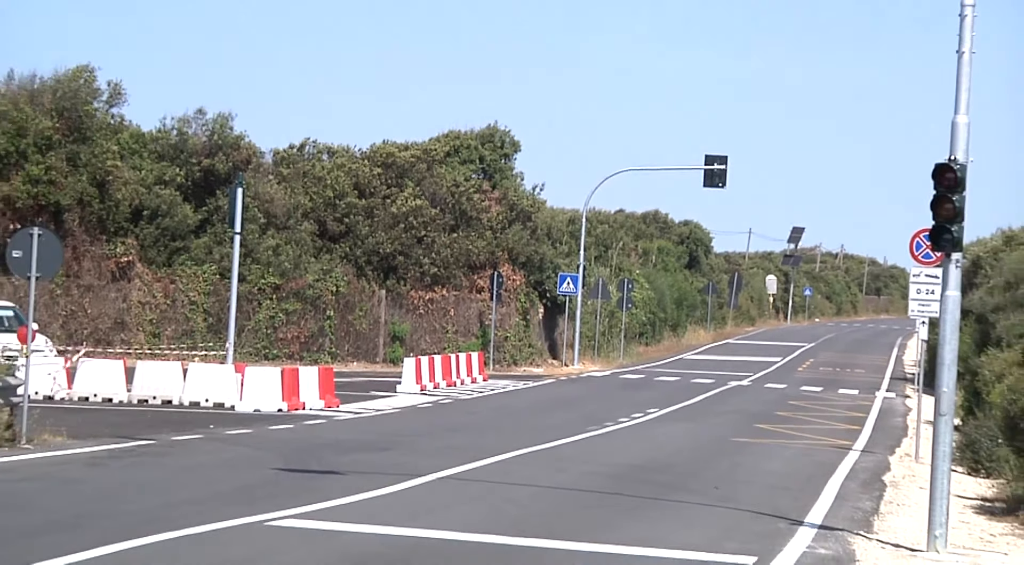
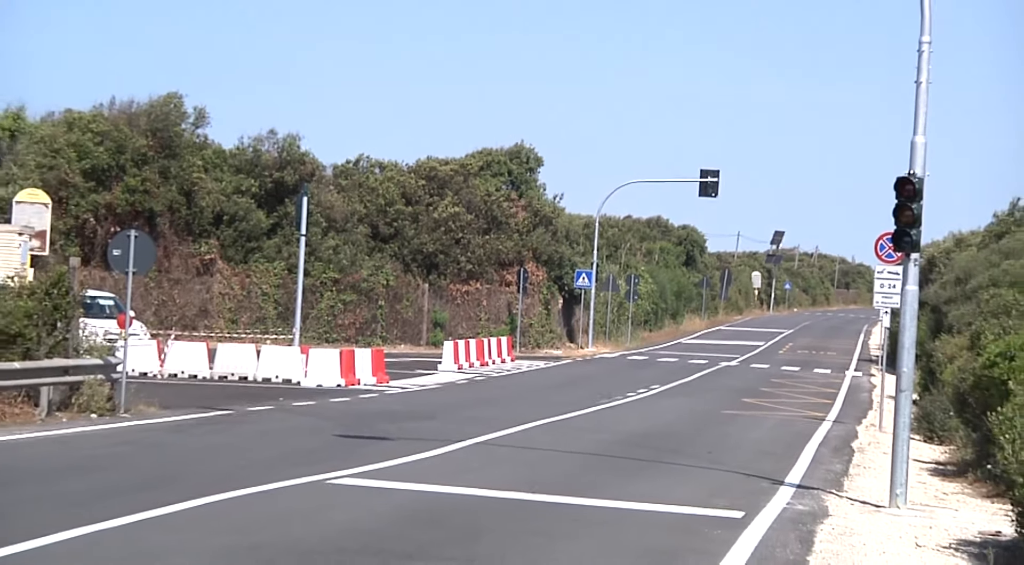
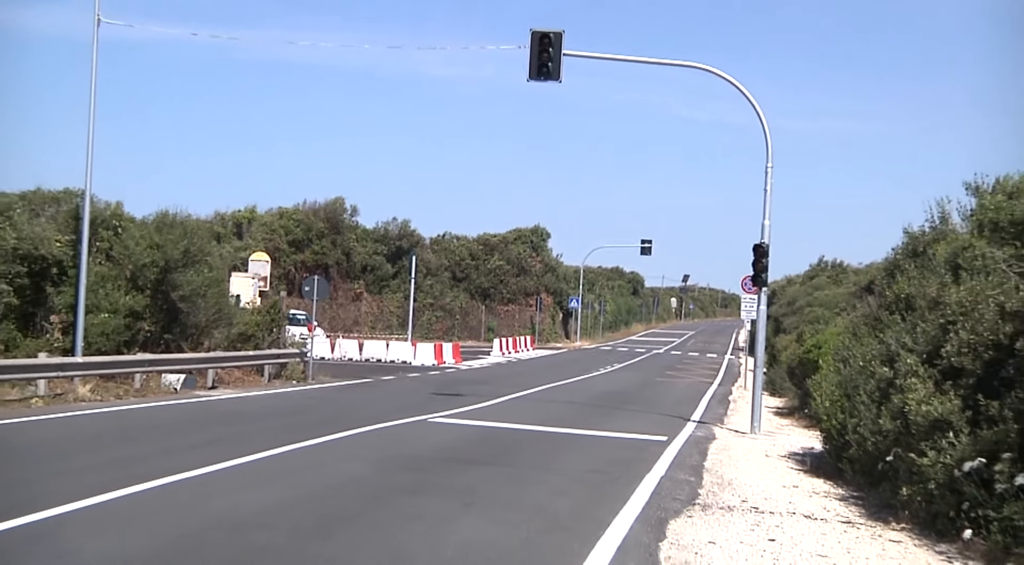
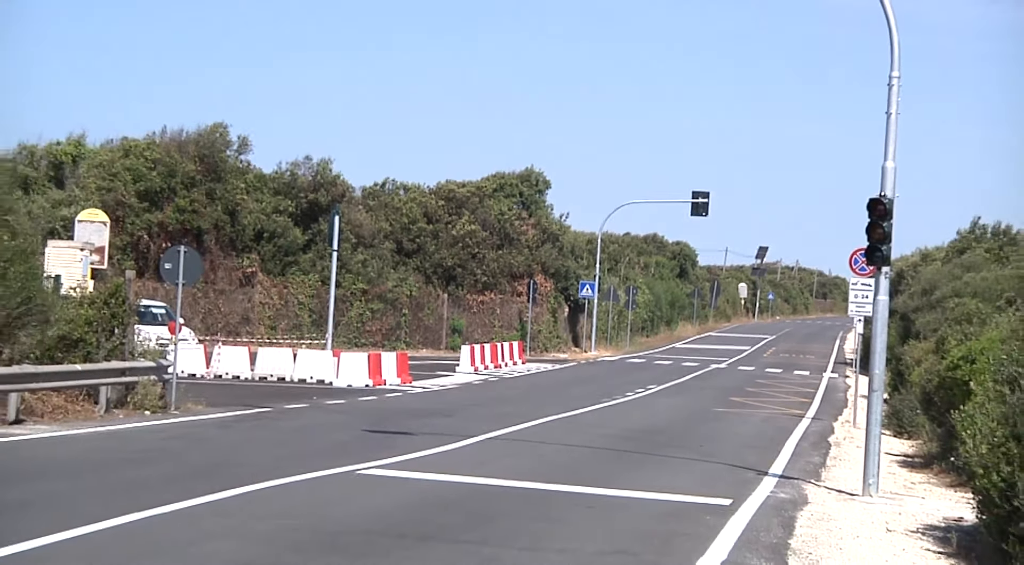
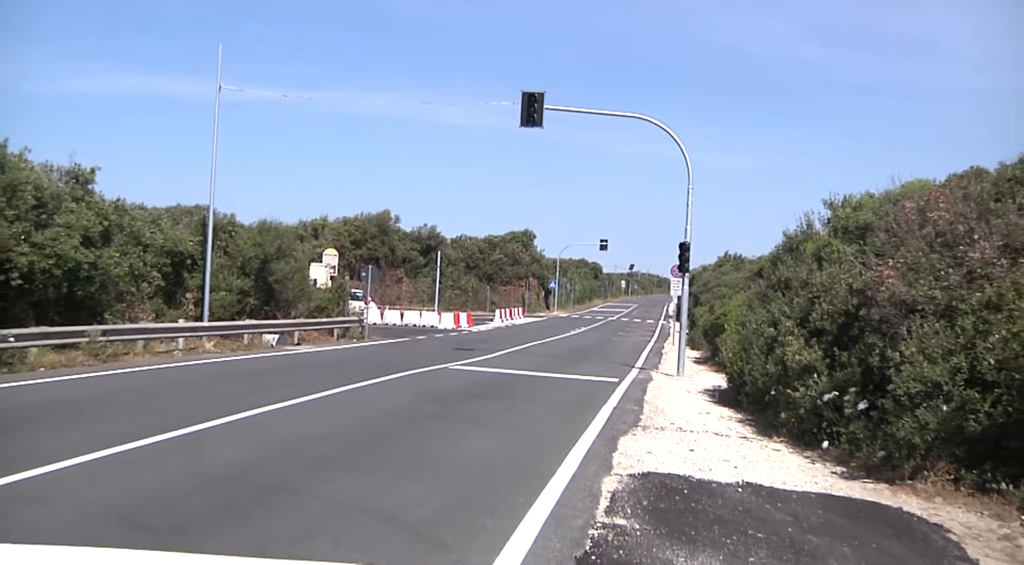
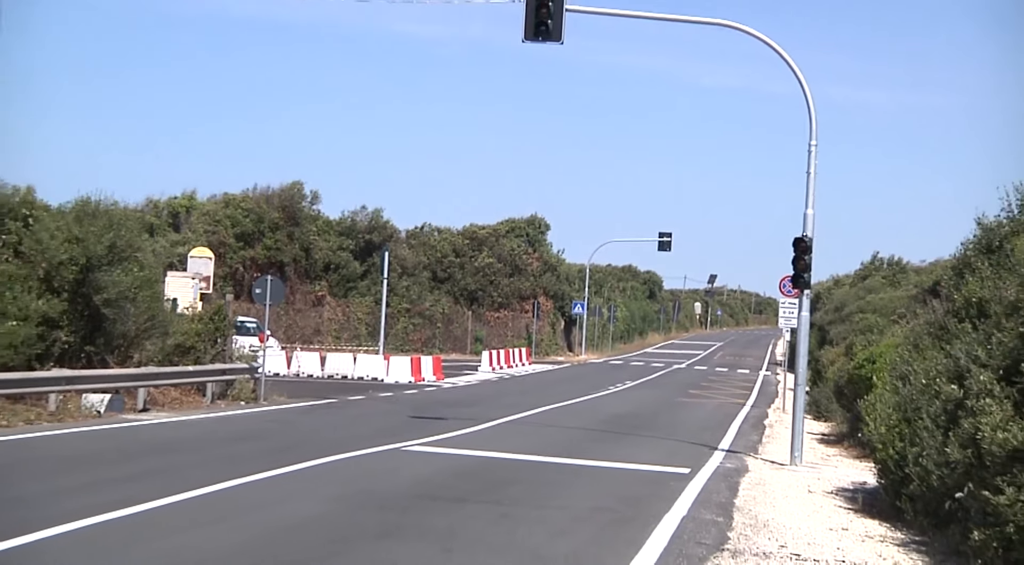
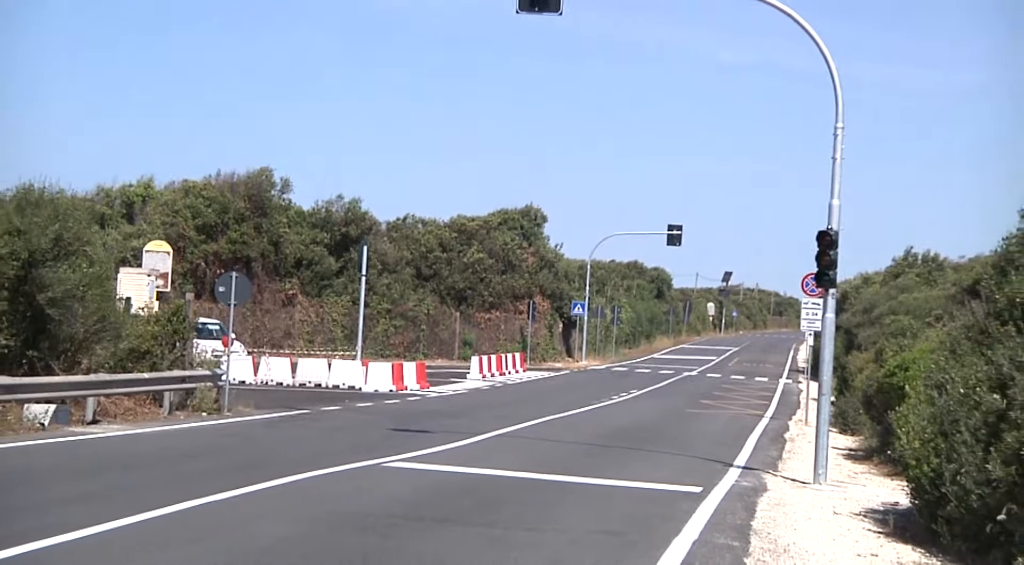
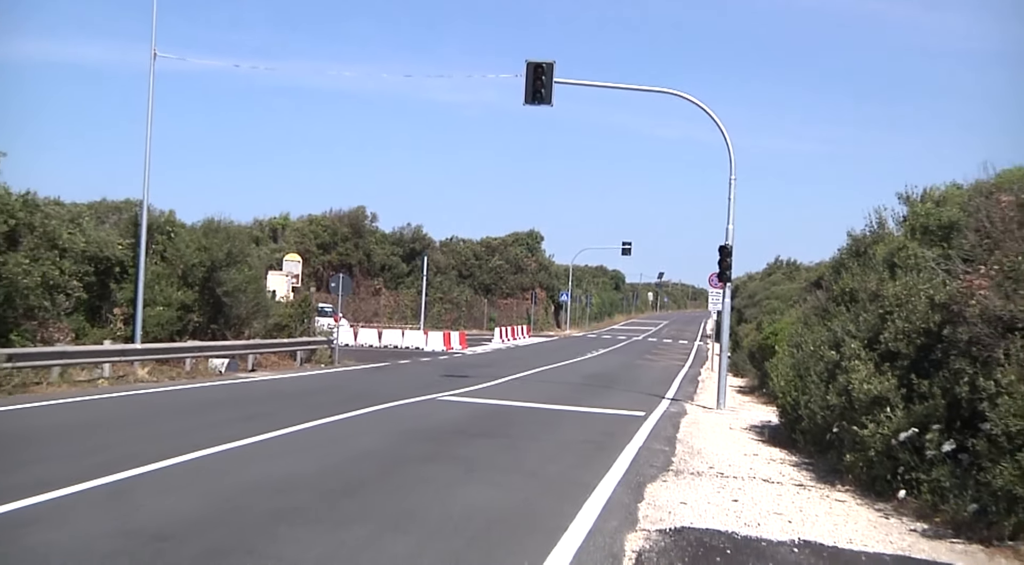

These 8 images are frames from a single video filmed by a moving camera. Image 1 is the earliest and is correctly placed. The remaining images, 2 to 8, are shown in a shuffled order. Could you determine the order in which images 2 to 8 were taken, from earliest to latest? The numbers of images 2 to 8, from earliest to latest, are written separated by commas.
2, 4, 7, 6, 3, 8, 5
